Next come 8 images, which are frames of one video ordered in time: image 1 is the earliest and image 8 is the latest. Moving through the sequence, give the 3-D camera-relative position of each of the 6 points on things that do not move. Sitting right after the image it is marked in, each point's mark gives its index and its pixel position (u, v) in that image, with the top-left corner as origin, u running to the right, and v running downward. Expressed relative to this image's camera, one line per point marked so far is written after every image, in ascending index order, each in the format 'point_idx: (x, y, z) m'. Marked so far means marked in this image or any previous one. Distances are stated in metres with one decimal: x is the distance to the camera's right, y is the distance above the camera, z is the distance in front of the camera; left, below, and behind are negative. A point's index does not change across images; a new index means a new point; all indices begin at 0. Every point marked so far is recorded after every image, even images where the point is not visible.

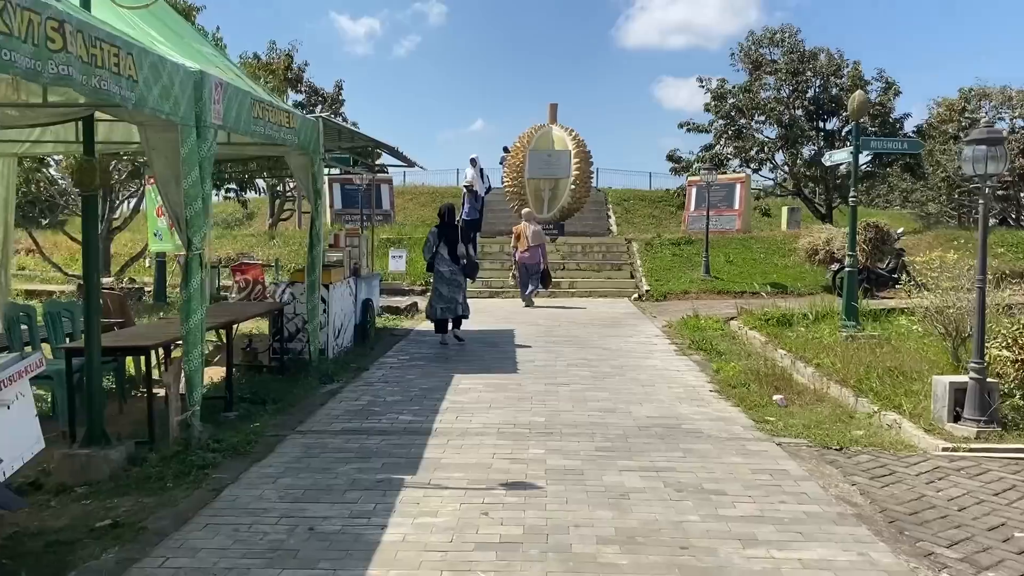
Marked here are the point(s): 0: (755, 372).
0: (+2.3, -0.8, +7.8) m
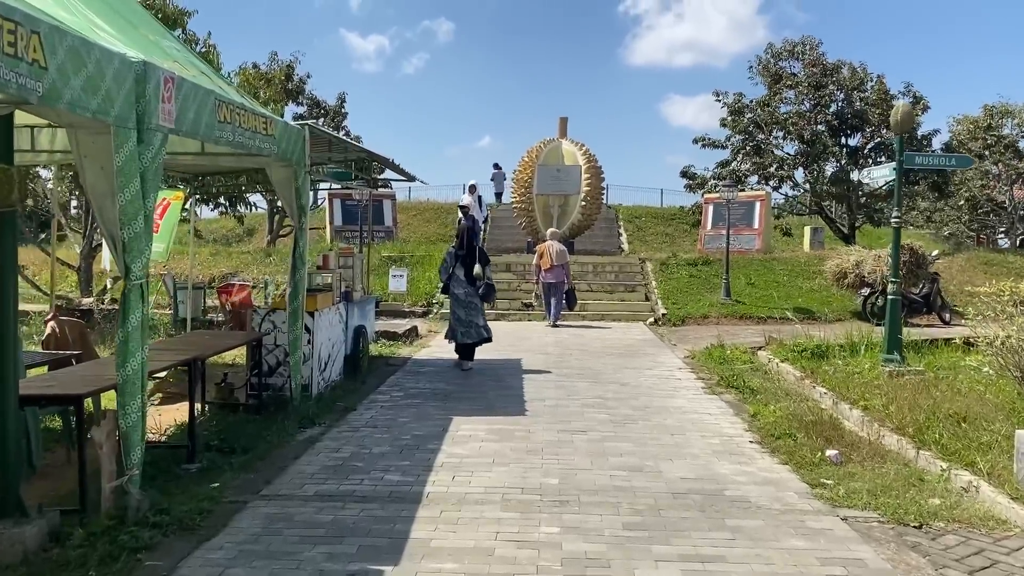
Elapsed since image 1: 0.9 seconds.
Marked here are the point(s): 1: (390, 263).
0: (+2.3, -1.1, +6.8) m
1: (-2.5, +0.5, +17.2) m
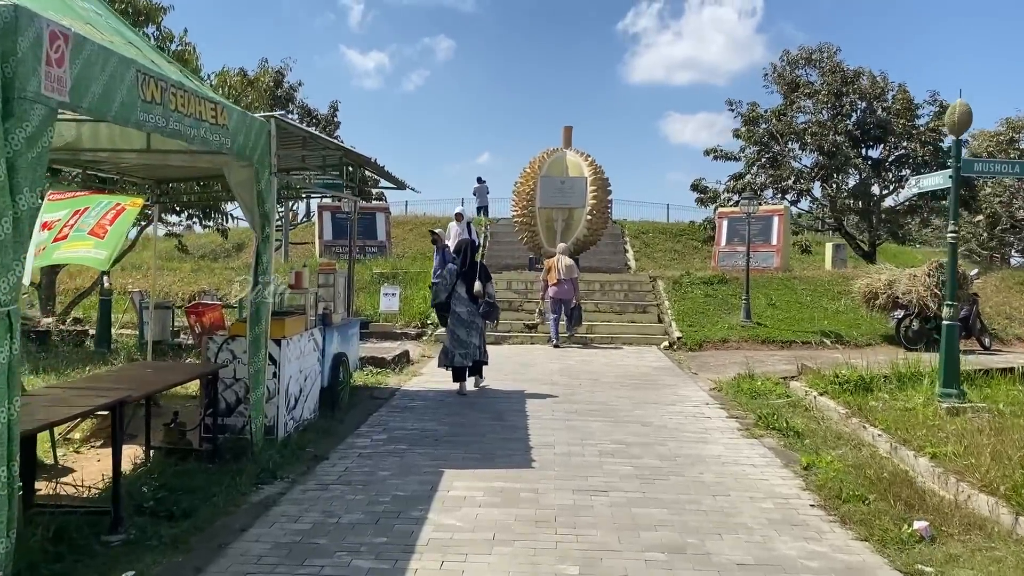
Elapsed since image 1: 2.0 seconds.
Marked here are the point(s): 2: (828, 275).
0: (+2.4, -1.2, +5.6) m
1: (-2.5, +0.1, +16.0) m
2: (+6.1, +0.2, +16.0) m
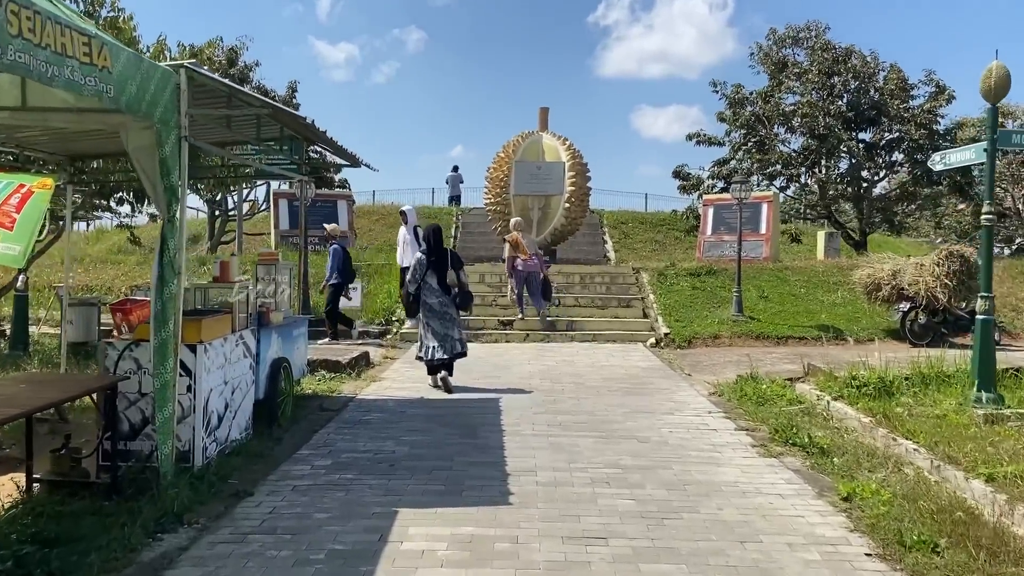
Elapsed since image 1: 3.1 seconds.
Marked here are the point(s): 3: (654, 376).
0: (+2.2, -1.2, +4.5) m
1: (-3.0, +0.3, +14.7) m
2: (+5.6, +0.4, +15.0) m
3: (+1.6, -1.0, +9.2) m
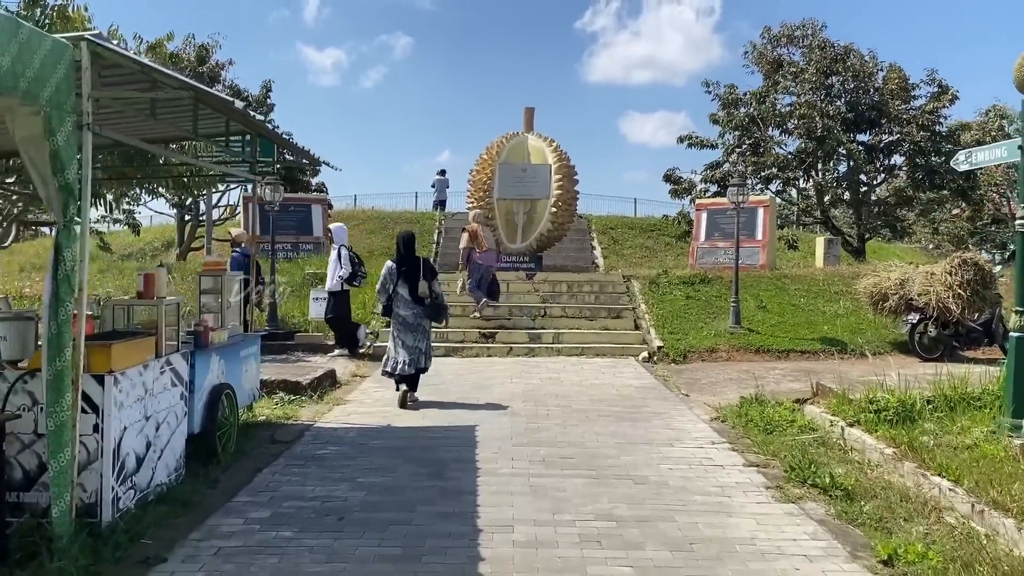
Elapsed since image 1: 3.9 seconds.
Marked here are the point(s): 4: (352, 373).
0: (+2.1, -1.3, +3.7) m
1: (-3.3, +0.1, +13.8) m
2: (+5.3, +0.2, +14.3) m
3: (+1.4, -1.1, +8.4) m
4: (-1.9, -1.0, +9.7) m
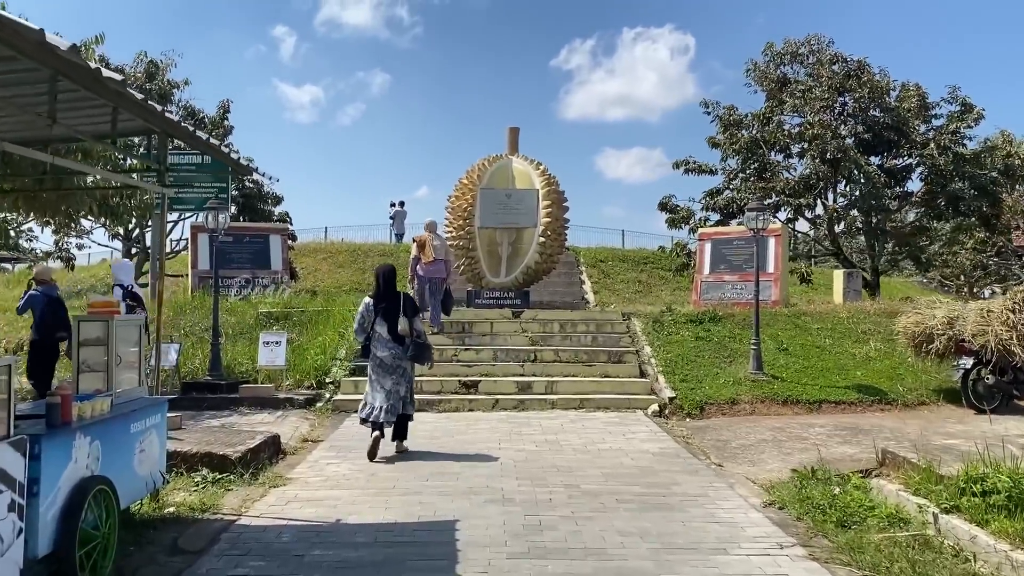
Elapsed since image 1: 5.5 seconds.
0: (+2.1, -1.4, +2.0) m
1: (-3.5, -0.5, +12.0) m
2: (+5.1, -0.3, +12.7) m
3: (+1.3, -1.4, +6.7) m
4: (-2.0, -1.4, +7.9) m
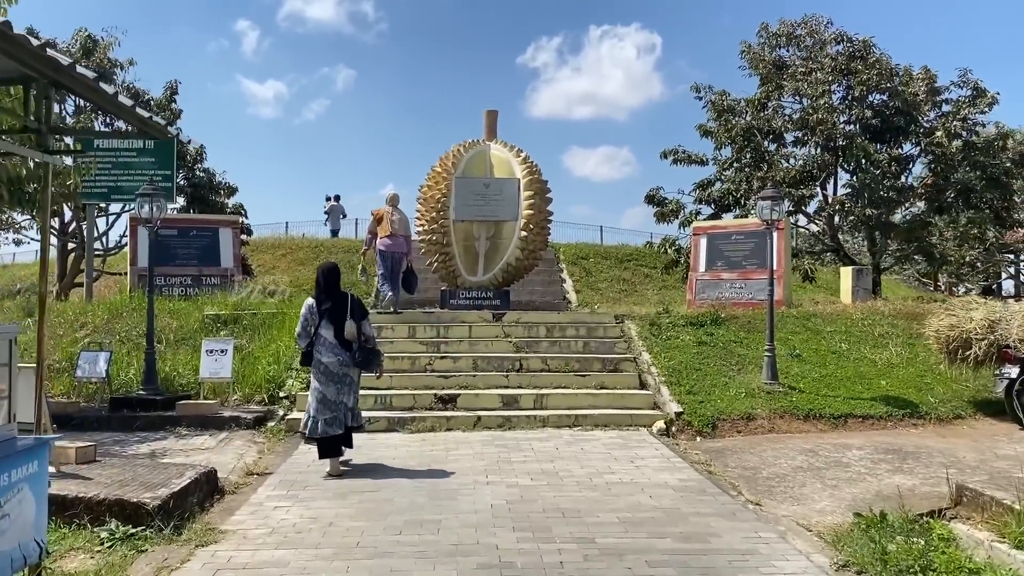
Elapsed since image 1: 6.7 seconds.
0: (+2.3, -1.4, +0.8) m
1: (-3.8, -0.5, +10.6) m
2: (+4.8, -0.3, +11.6) m
3: (+1.2, -1.4, +5.4) m
4: (-2.1, -1.4, +6.5) m
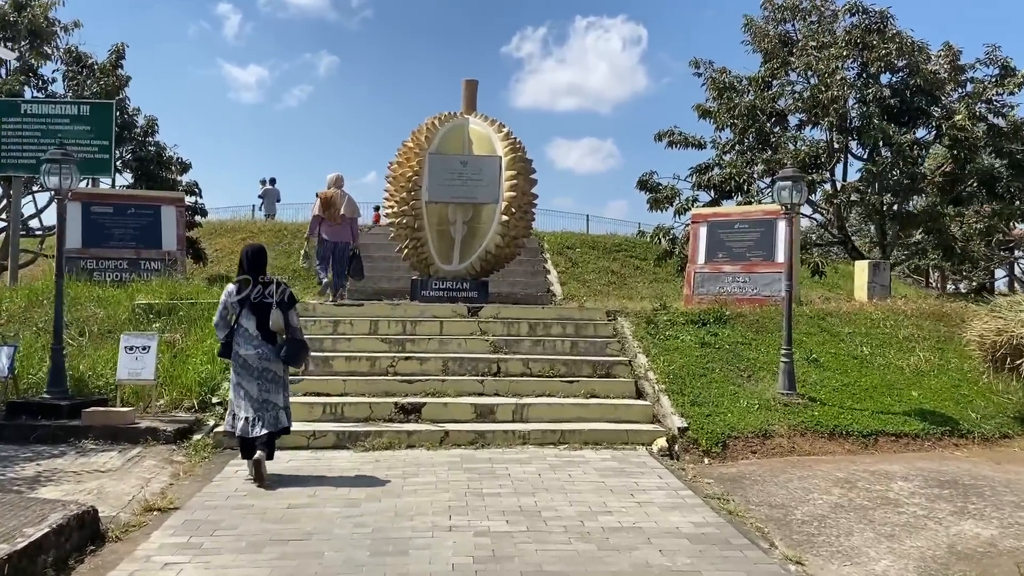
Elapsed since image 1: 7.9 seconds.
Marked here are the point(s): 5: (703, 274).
0: (+2.2, -1.5, -0.5) m
1: (-4.0, -0.3, +9.1) m
2: (+4.5, -0.3, +10.4) m
3: (+1.1, -1.4, +4.1) m
4: (-2.2, -1.3, +5.1) m
5: (+2.7, +0.2, +11.8) m
